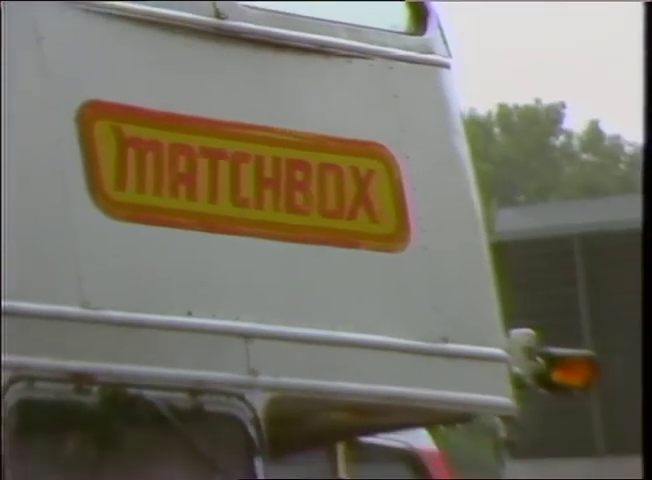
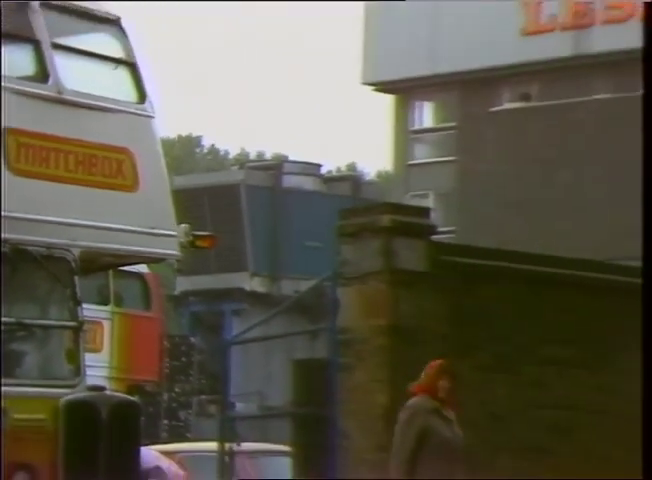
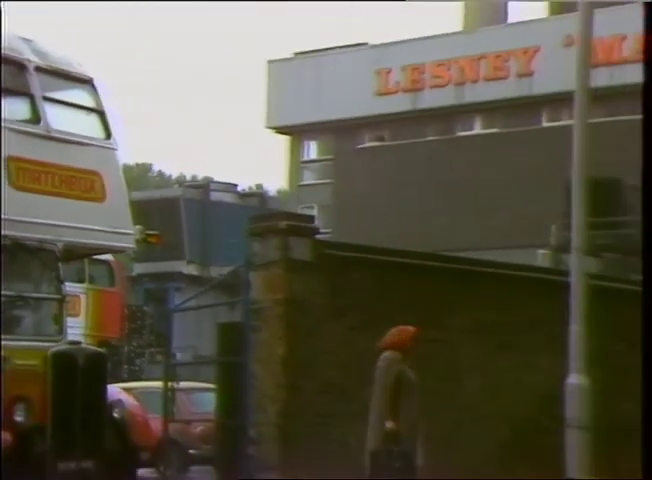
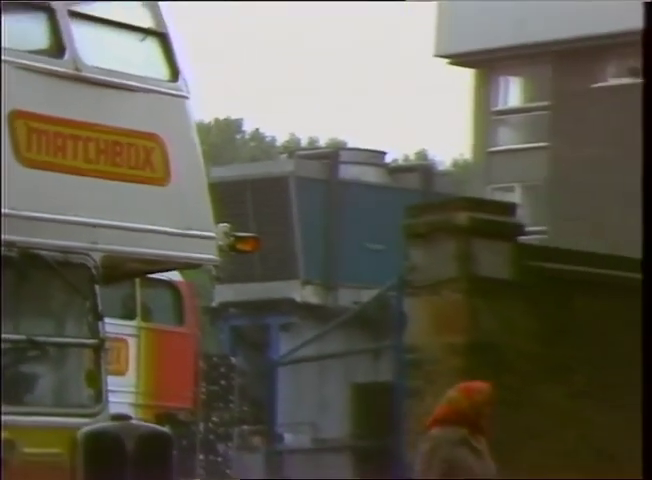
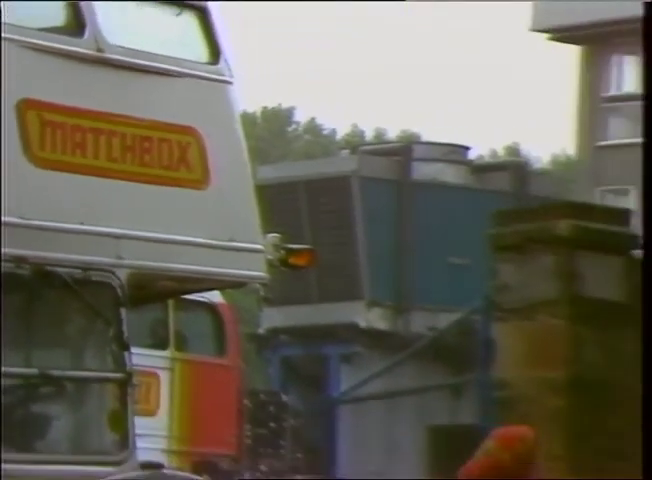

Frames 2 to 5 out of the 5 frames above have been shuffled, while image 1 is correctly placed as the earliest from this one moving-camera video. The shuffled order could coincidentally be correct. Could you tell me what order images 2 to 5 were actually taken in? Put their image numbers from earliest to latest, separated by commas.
5, 4, 2, 3
